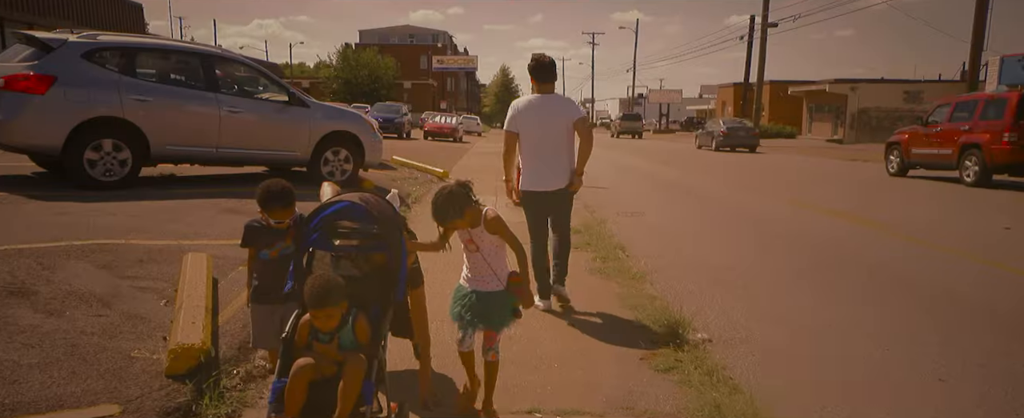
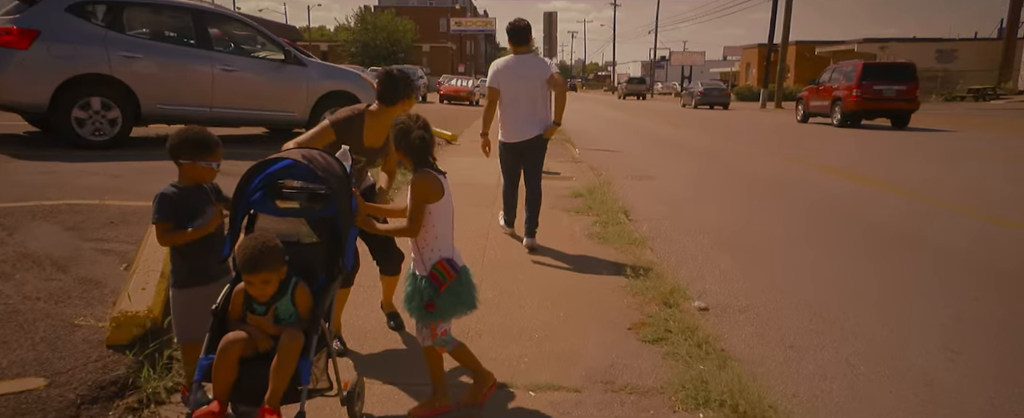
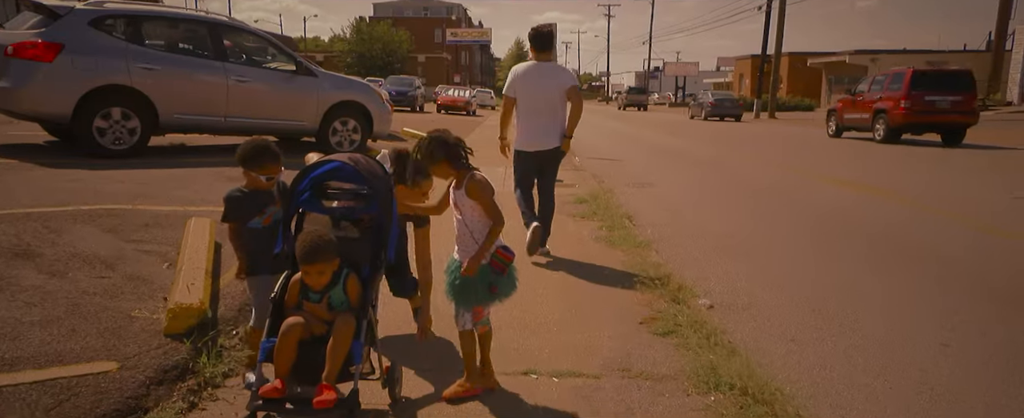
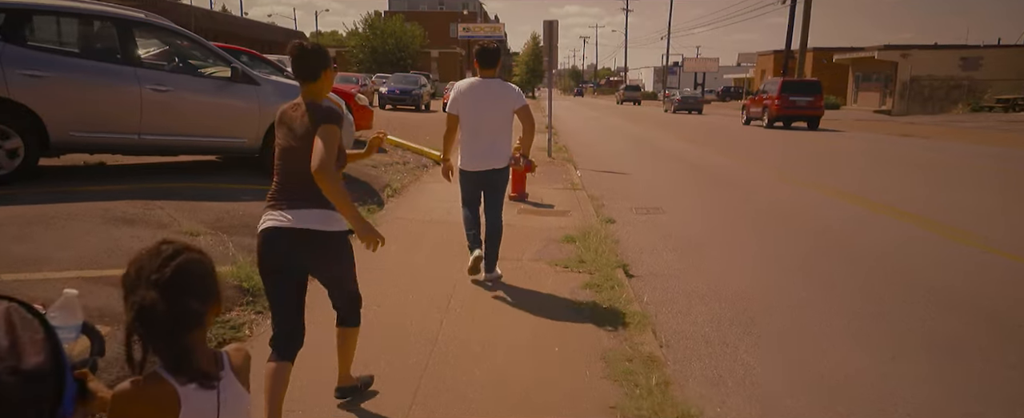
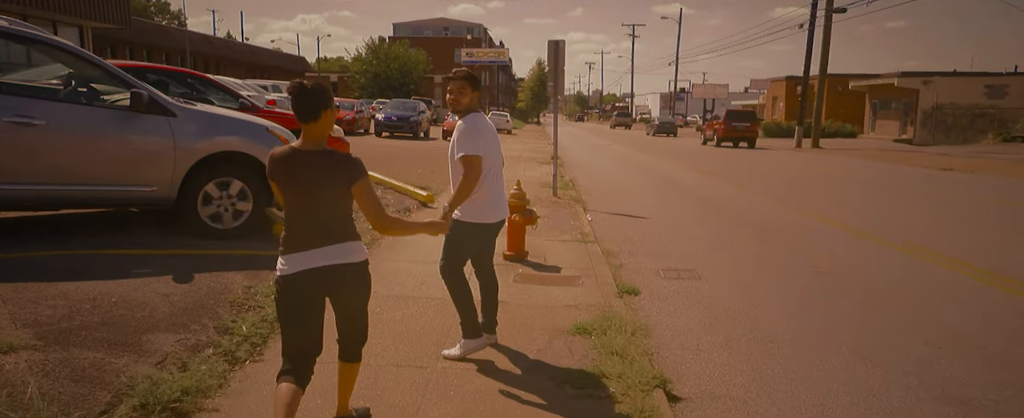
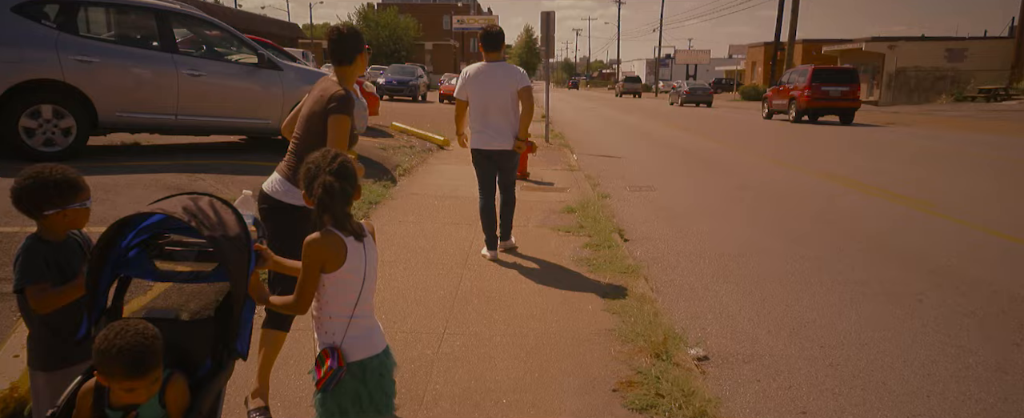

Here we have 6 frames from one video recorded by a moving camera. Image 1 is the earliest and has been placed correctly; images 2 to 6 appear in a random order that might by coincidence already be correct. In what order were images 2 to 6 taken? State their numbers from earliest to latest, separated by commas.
3, 2, 6, 4, 5
